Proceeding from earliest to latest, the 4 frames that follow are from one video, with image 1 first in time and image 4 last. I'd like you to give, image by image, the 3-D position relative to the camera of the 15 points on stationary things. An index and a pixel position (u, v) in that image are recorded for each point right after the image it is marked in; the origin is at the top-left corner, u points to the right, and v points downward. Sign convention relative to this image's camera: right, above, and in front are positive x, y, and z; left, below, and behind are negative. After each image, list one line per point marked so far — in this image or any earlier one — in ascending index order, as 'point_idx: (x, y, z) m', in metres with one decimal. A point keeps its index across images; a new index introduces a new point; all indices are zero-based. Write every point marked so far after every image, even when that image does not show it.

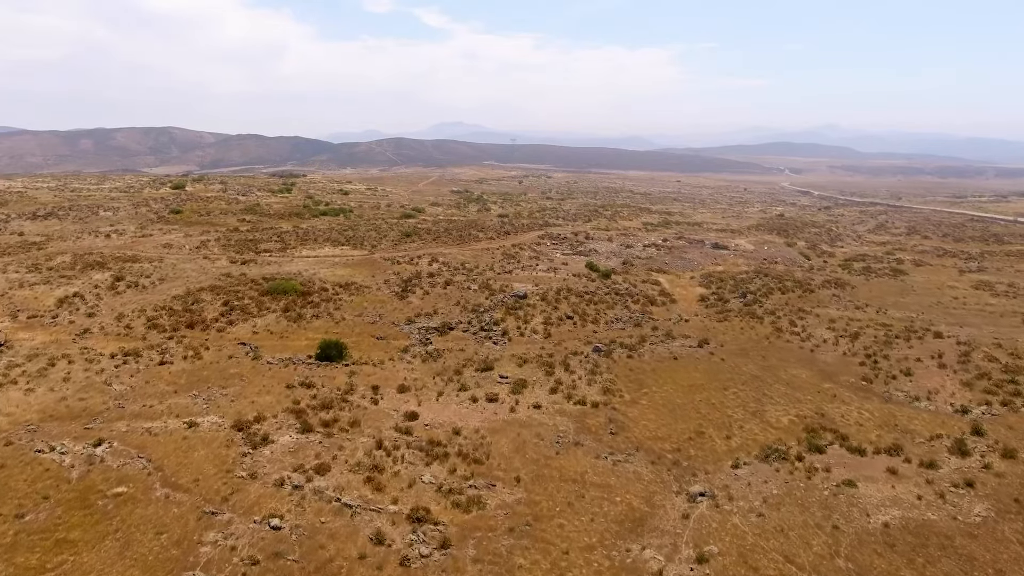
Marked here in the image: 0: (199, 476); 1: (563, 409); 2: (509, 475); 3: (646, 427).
0: (-9.4, -5.6, +14.7) m
1: (+2.0, -4.8, +19.6) m
2: (-0.1, -5.8, +15.2) m
3: (+5.1, -5.3, +18.6) m
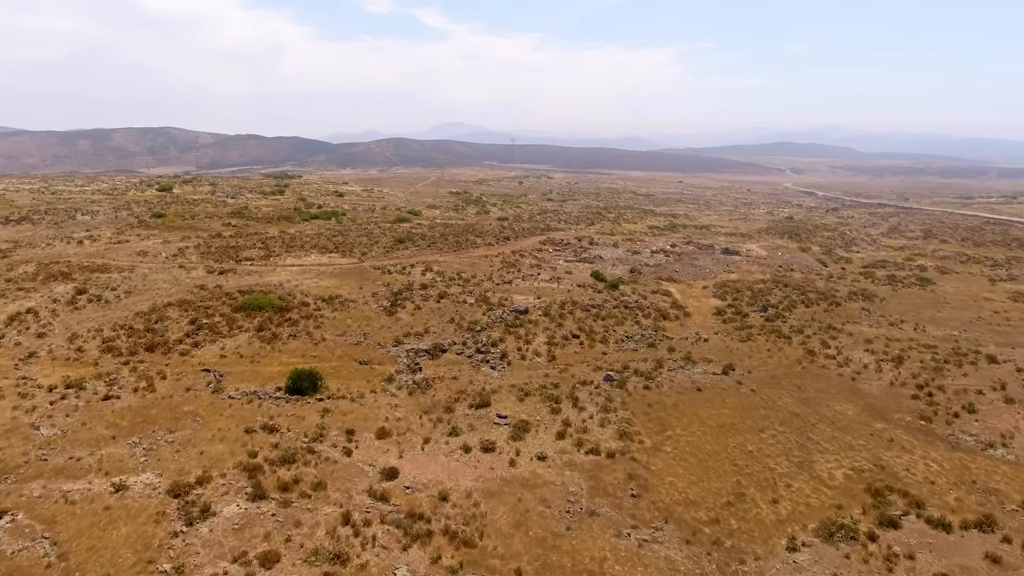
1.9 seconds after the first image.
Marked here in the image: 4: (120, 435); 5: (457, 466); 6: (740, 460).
0: (-9.4, -6.6, +11.5) m
1: (+2.0, -5.7, +16.3) m
2: (-0.1, -6.7, +12.0) m
3: (+5.1, -6.2, +15.4) m
4: (-14.1, -5.3, +17.7) m
5: (-1.8, -5.7, +15.8) m
6: (+7.8, -5.9, +16.8) m
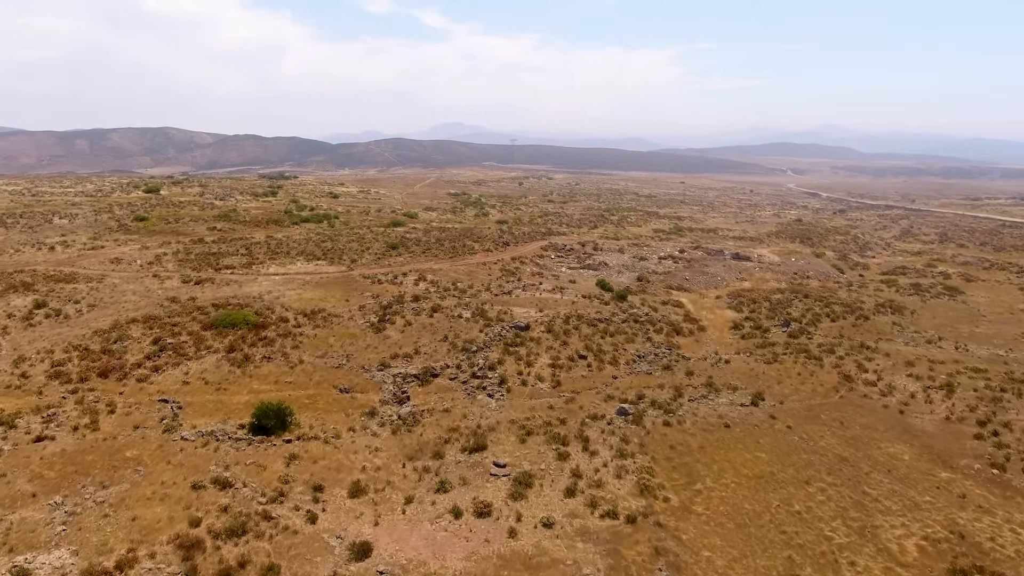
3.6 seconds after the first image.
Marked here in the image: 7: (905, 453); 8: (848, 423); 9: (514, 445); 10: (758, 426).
0: (-9.4, -7.4, +8.6) m
1: (+2.0, -6.6, +13.4) m
2: (-0.1, -7.6, +9.1) m
3: (+5.1, -7.0, +12.4) m
4: (-14.1, -6.1, +14.8) m
5: (-1.8, -6.5, +12.9) m
6: (+7.8, -6.7, +13.9) m
7: (+14.1, -5.9, +17.7) m
8: (+13.4, -5.4, +19.7) m
9: (+0.1, -5.6, +17.7) m
10: (+9.7, -5.4, +19.2) m
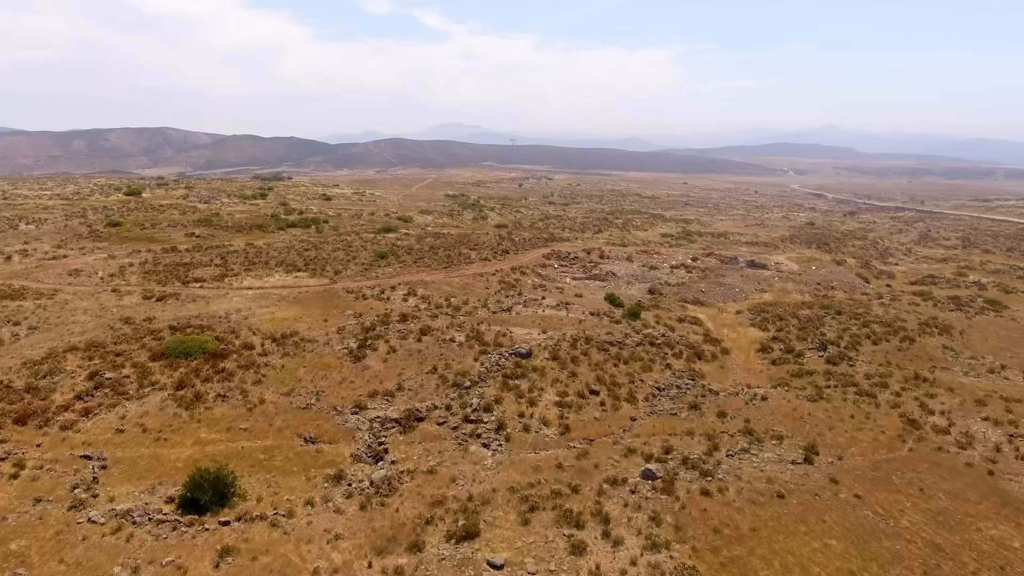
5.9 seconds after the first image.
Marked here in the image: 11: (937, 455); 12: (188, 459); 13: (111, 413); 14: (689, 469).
0: (-9.4, -8.5, +4.8) m
1: (+2.0, -7.7, +9.6) m
2: (-0.1, -8.7, +5.2) m
3: (+5.0, -8.1, +8.6) m
4: (-14.1, -7.2, +11.0) m
5: (-1.8, -7.6, +9.1) m
6: (+7.8, -7.8, +10.1) m
7: (+14.1, -7.0, +13.8) m
8: (+13.4, -6.5, +15.8) m
9: (+0.1, -6.7, +13.8) m
10: (+9.7, -6.5, +15.4) m
11: (+15.3, -6.0, +17.8) m
12: (-11.4, -6.0, +17.3) m
13: (-16.1, -5.0, +19.7) m
14: (+6.0, -6.1, +16.7) m
